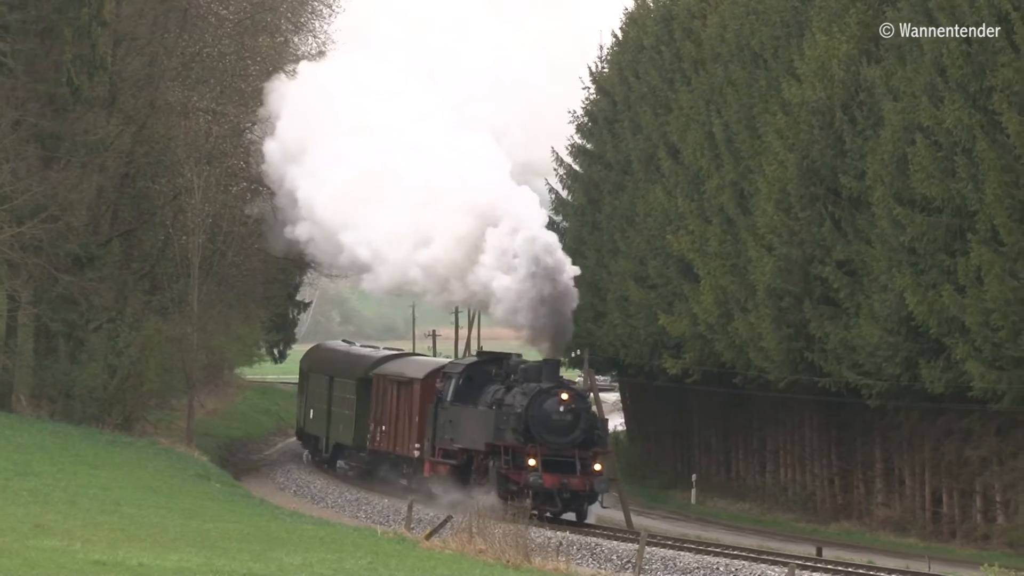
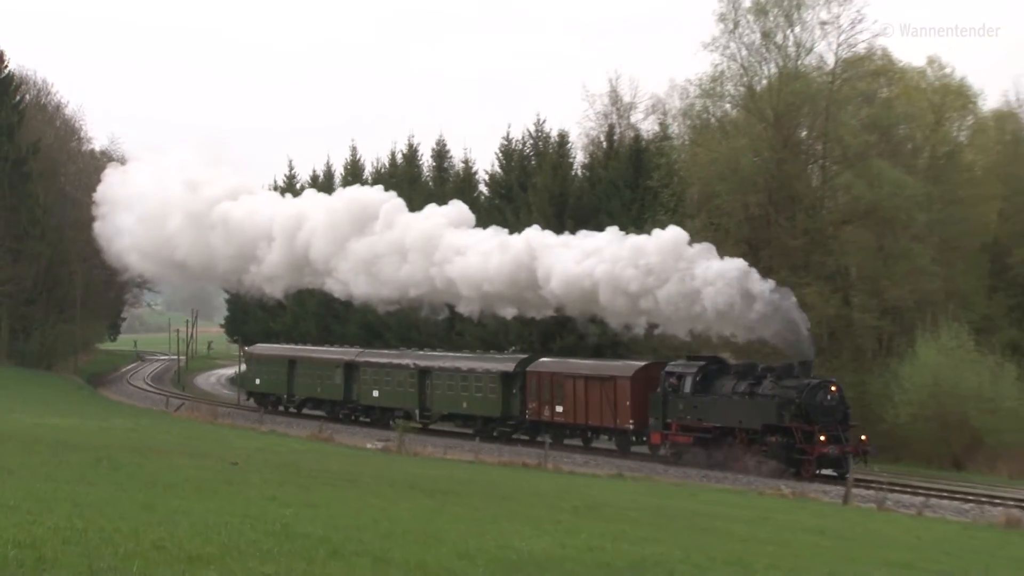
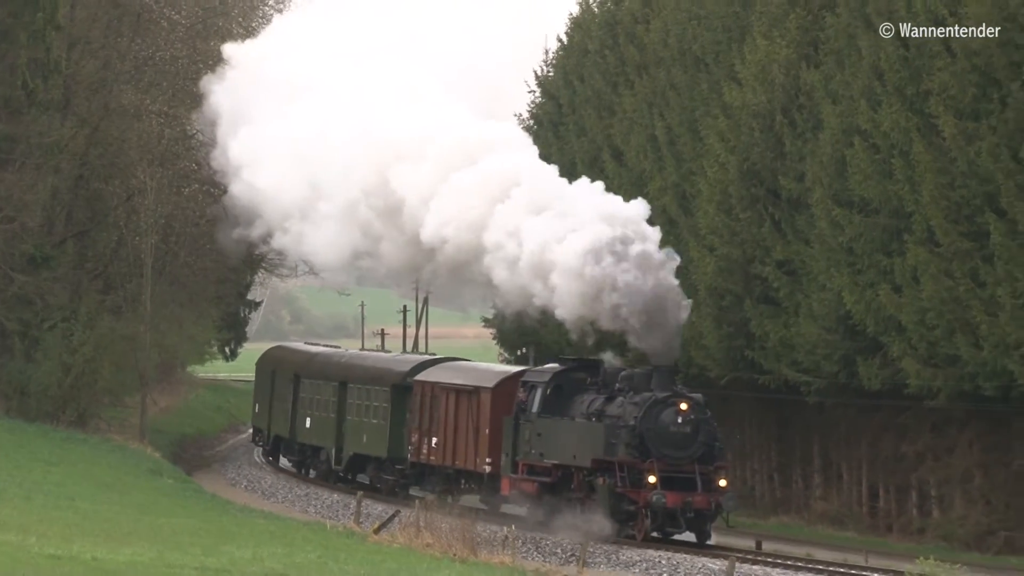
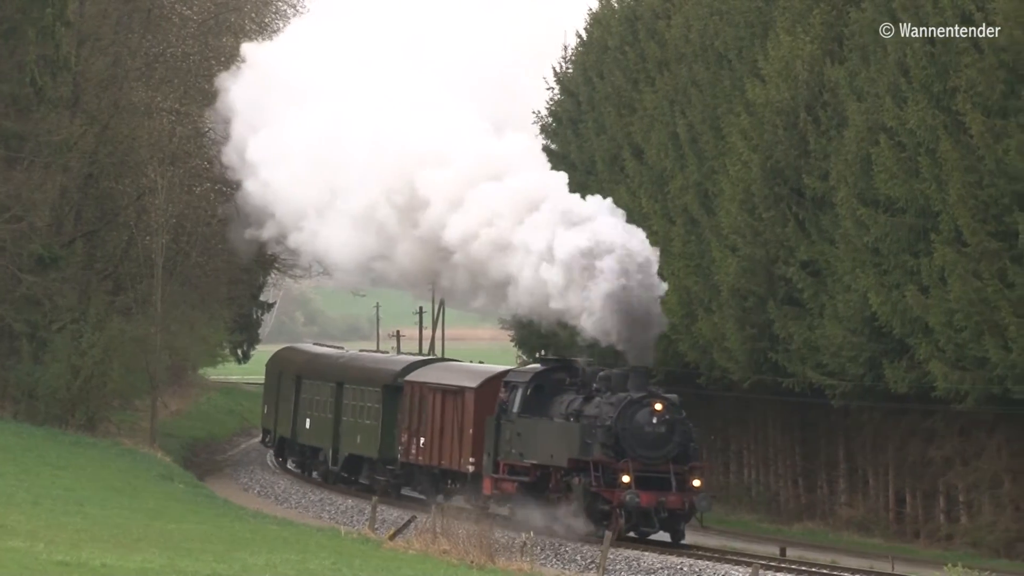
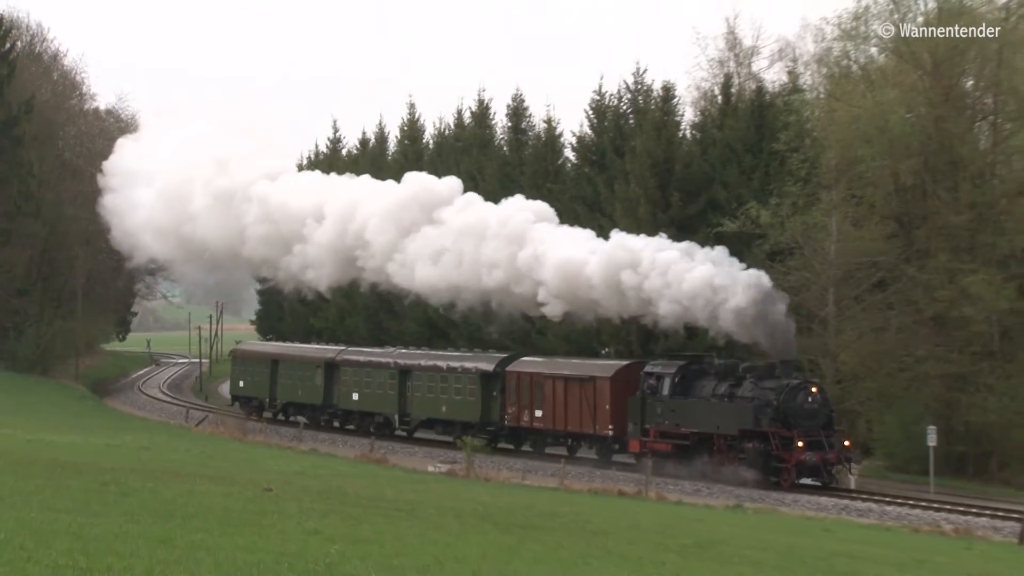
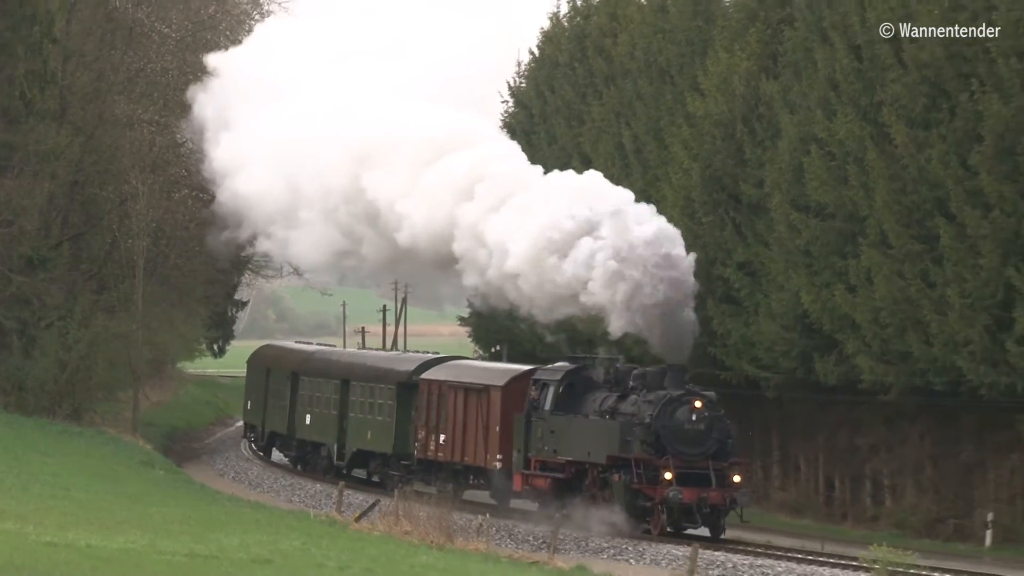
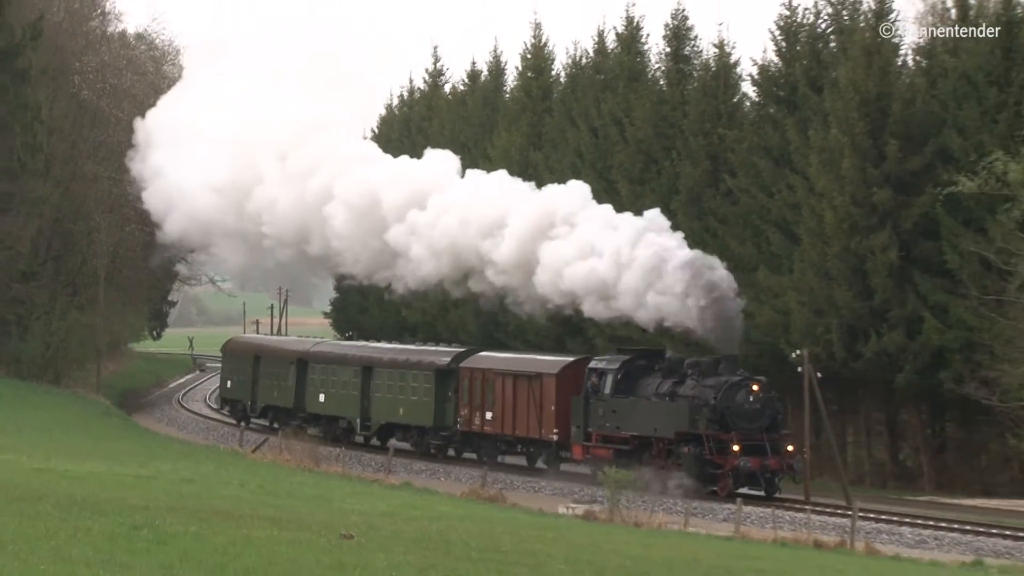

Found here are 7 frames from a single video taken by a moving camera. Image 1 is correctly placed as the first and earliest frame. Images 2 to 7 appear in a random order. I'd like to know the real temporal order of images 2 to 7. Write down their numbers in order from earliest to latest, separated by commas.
4, 3, 6, 7, 5, 2
